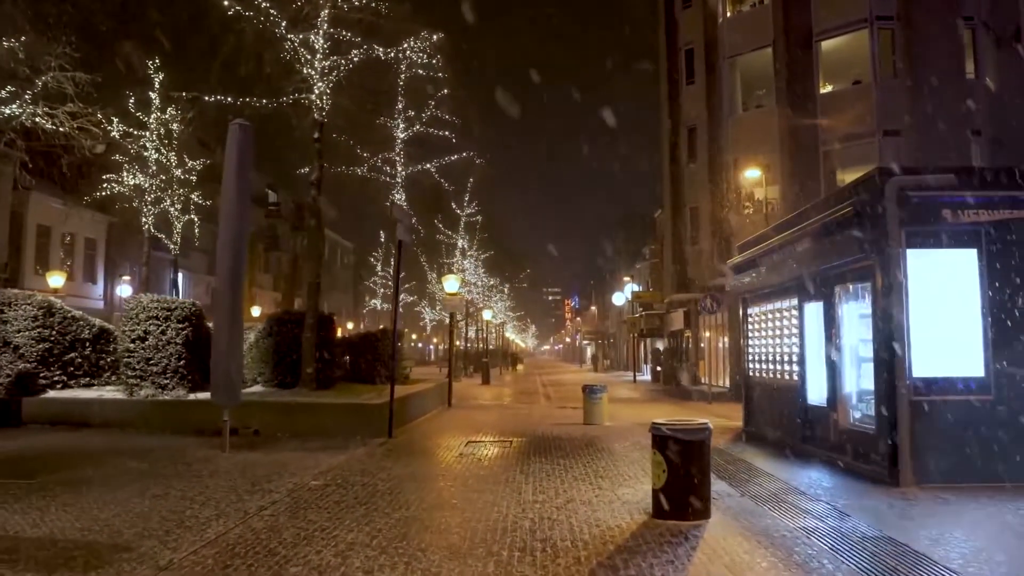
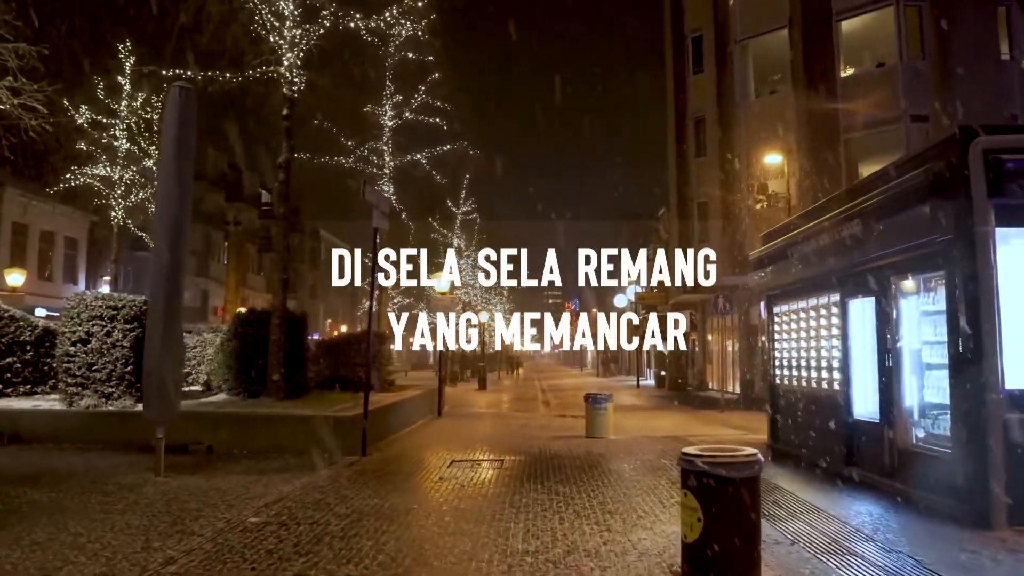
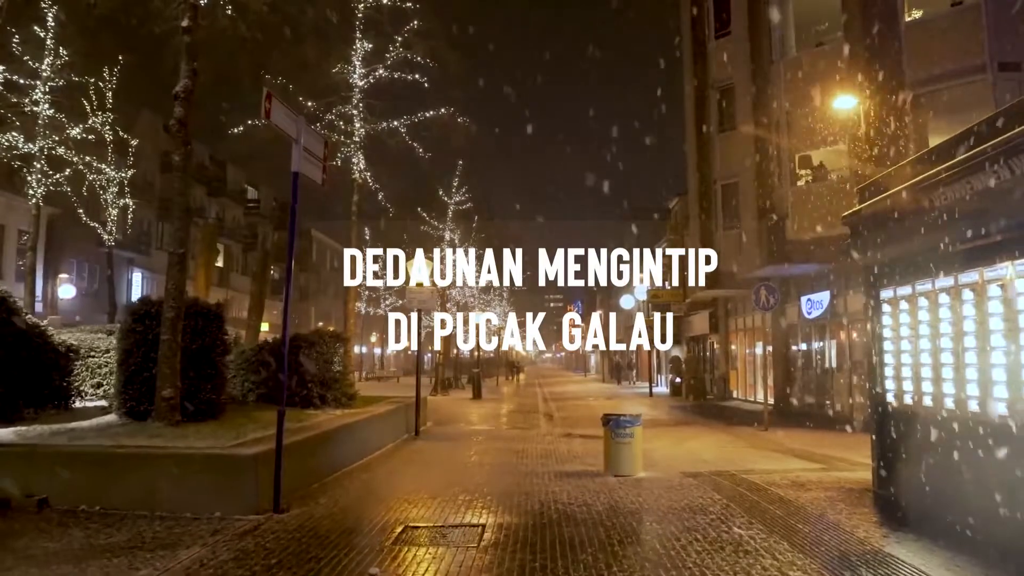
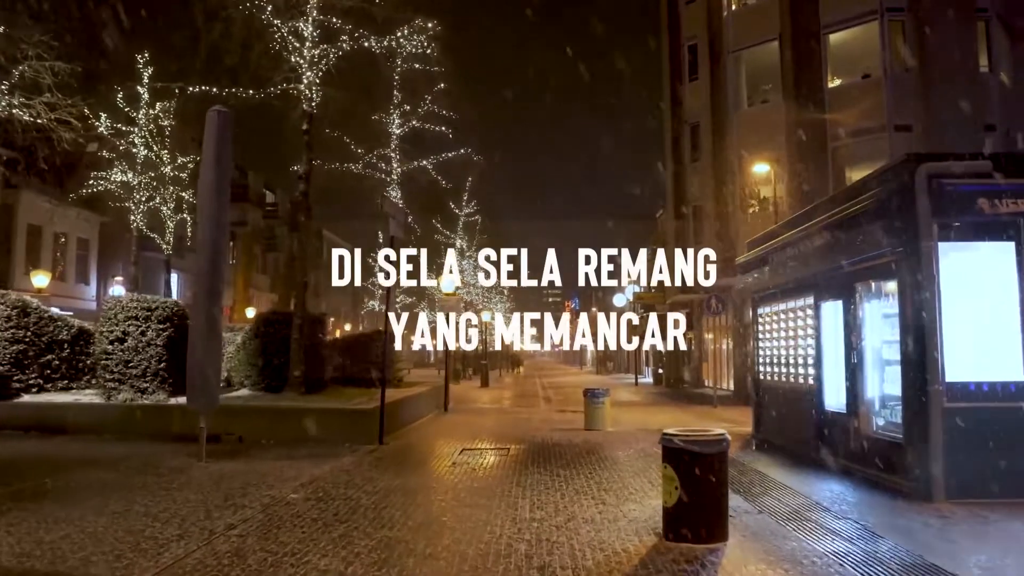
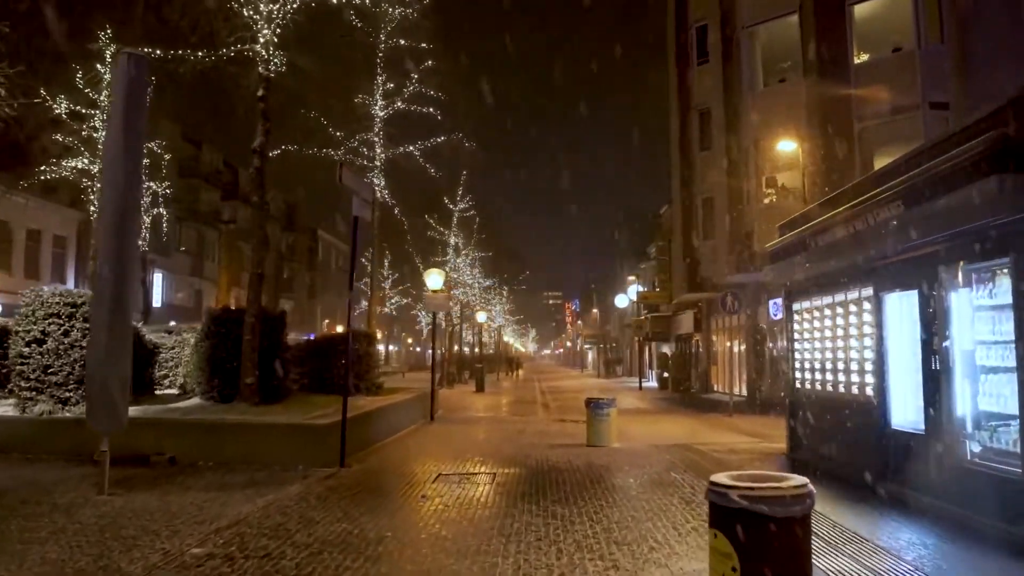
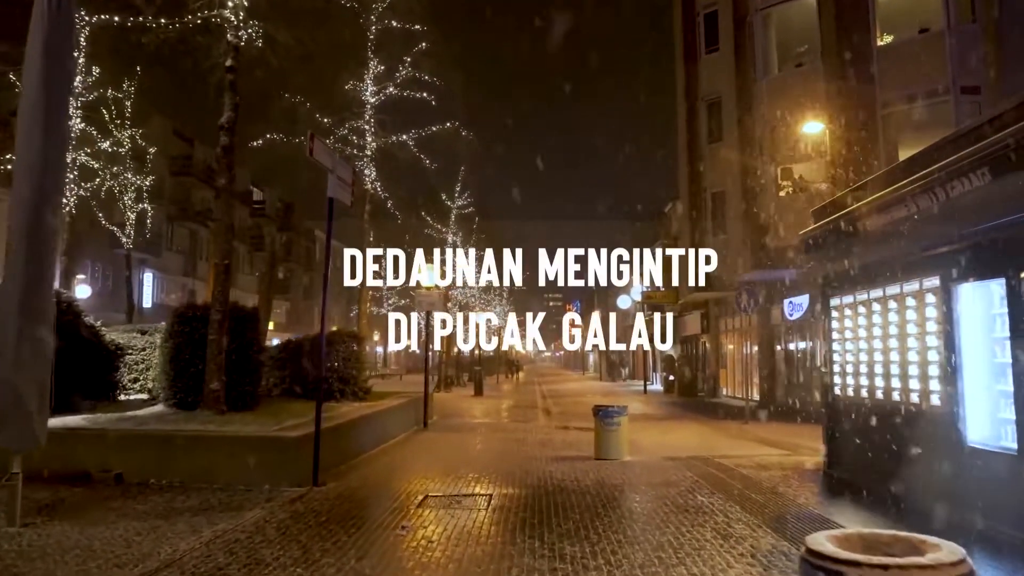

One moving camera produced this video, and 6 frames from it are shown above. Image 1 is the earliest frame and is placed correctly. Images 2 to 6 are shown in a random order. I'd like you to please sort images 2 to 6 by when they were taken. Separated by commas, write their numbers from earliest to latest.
4, 2, 5, 6, 3
